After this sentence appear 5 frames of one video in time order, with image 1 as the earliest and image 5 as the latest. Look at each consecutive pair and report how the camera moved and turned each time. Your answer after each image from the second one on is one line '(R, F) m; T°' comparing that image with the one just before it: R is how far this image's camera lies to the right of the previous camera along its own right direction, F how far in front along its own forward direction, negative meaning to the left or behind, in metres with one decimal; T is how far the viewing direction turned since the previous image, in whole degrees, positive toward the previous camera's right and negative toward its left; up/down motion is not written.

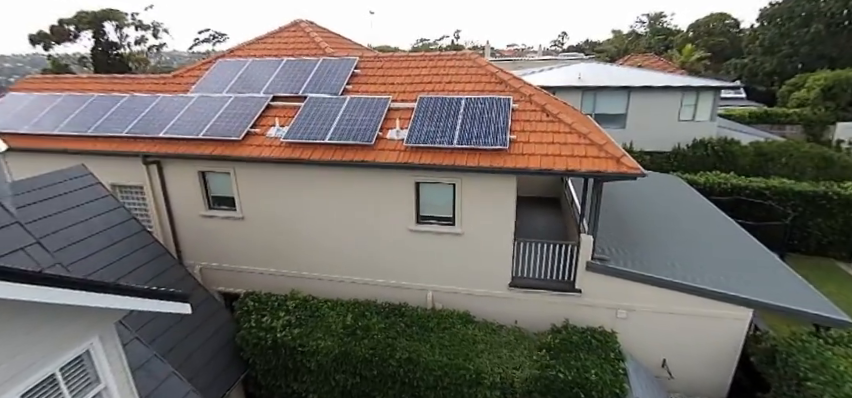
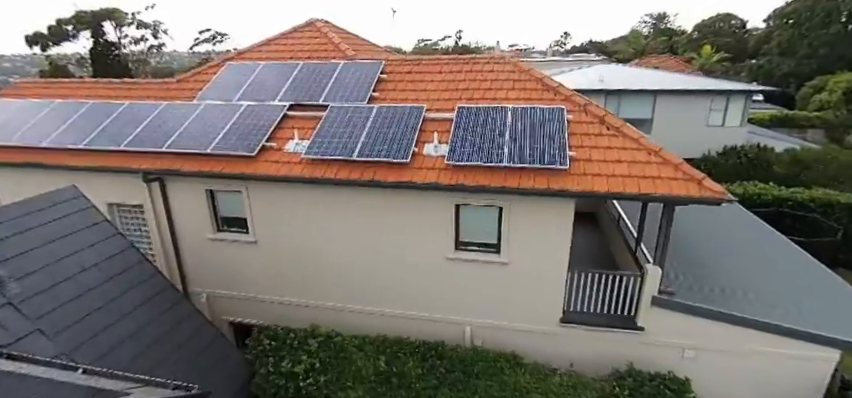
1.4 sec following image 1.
(-0.9, +1.4) m; 0°
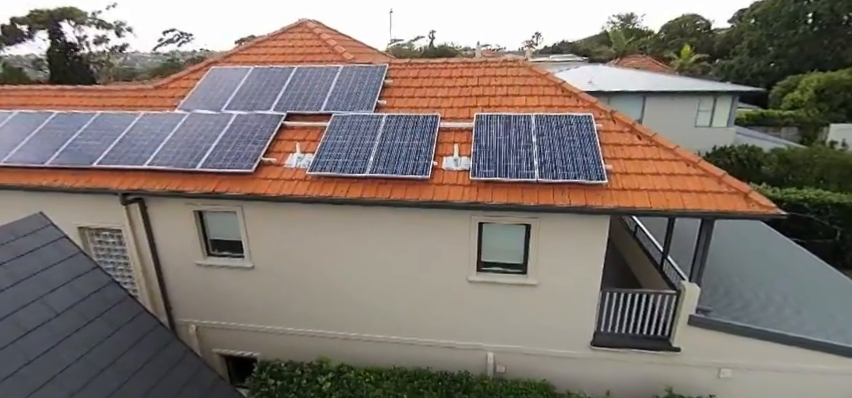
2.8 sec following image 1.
(-0.9, +0.9) m; +3°
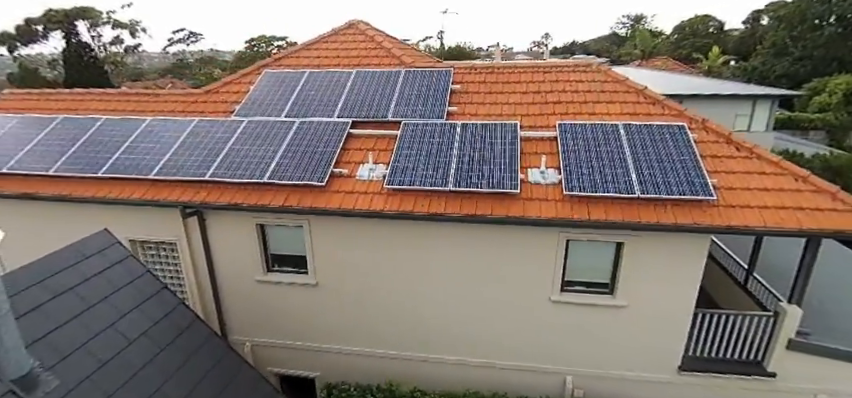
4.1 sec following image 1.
(-1.5, +0.6) m; -1°
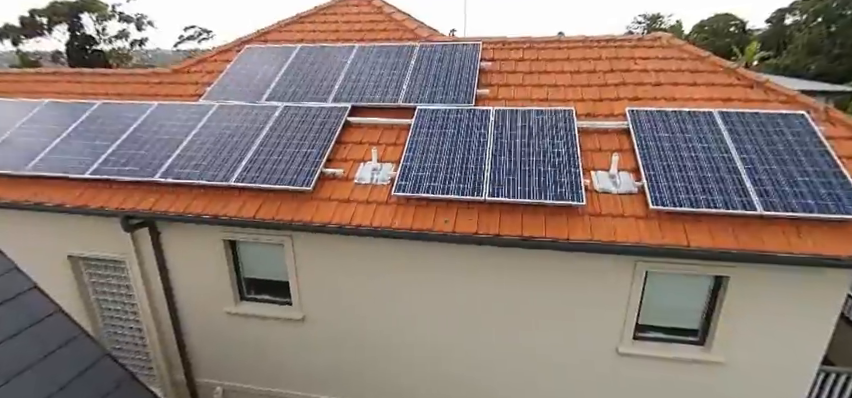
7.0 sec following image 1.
(-0.2, +2.3) m; -1°
